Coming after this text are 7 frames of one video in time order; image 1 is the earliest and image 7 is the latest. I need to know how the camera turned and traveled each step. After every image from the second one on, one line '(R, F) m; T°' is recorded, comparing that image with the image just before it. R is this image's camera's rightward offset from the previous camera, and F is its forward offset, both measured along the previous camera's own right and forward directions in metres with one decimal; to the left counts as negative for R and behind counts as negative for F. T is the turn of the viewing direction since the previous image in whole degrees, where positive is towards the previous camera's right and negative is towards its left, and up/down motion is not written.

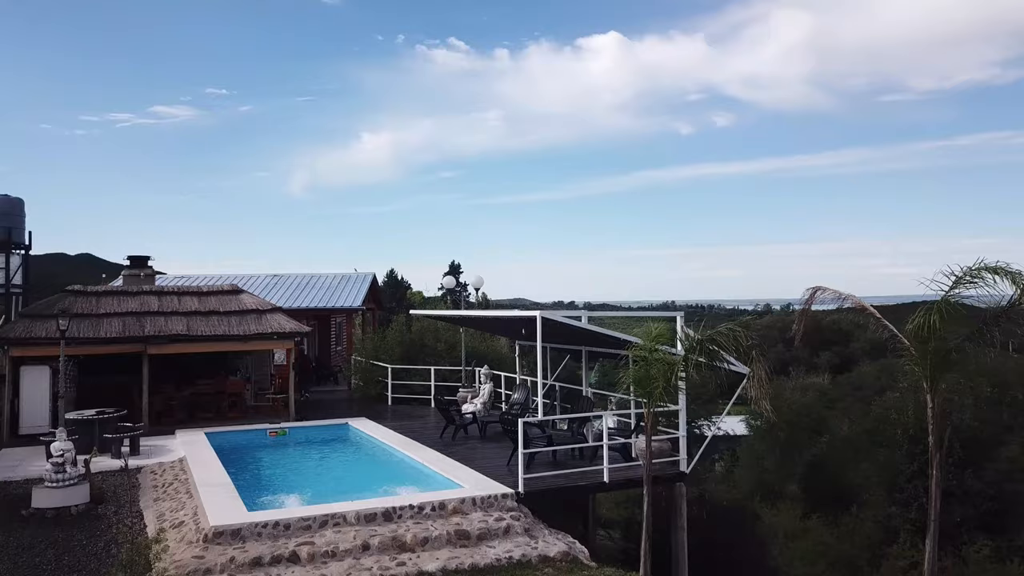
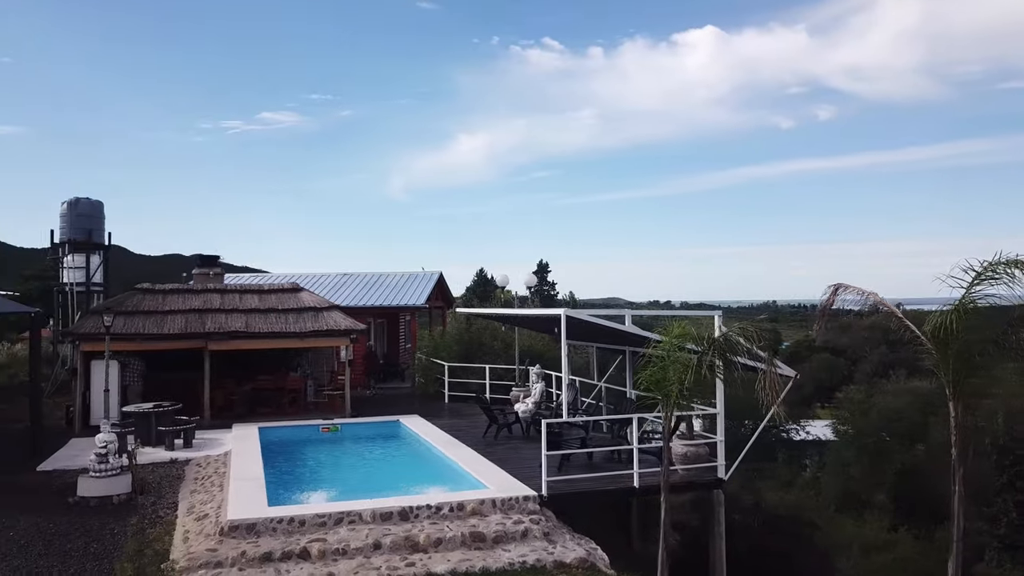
(+0.8, +0.3) m; -7°
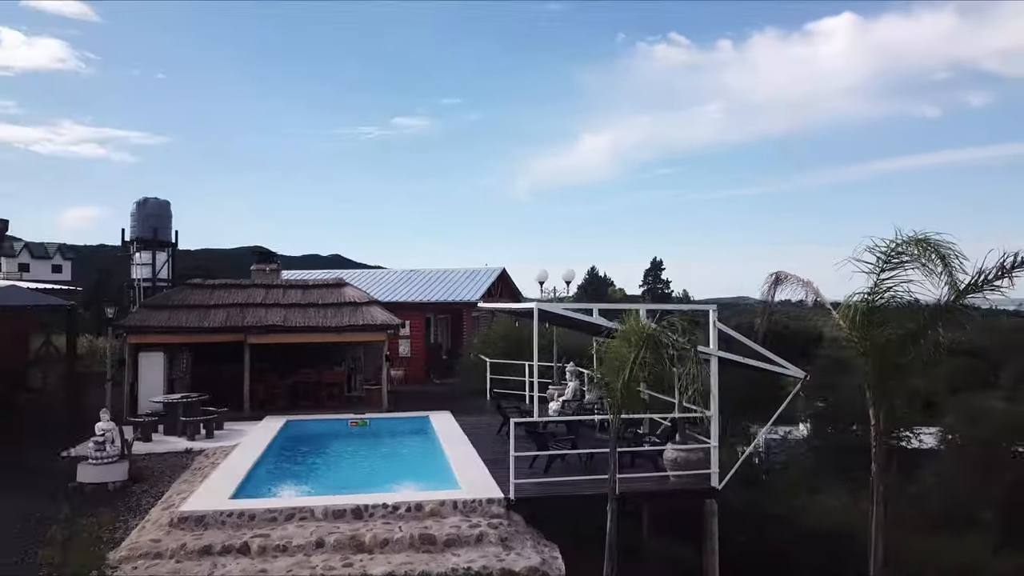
(+1.8, +0.6) m; -9°
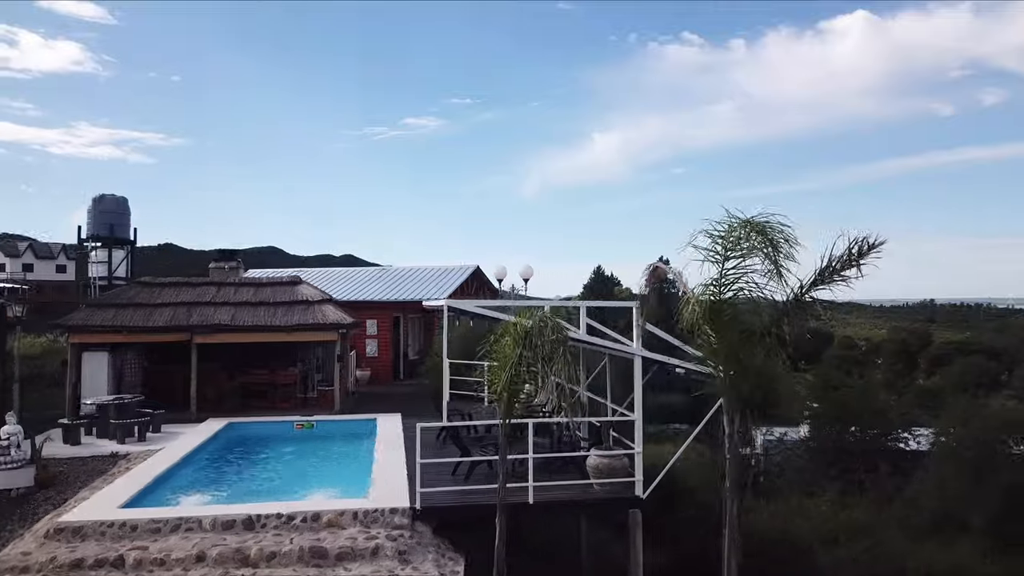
(+1.3, +0.4) m; -1°
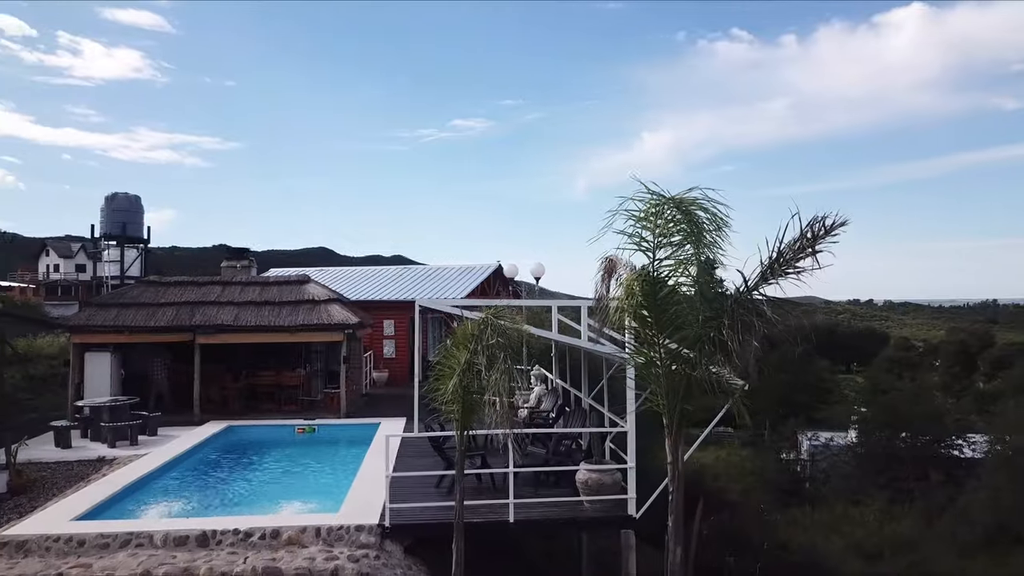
(+0.7, +0.8) m; -4°
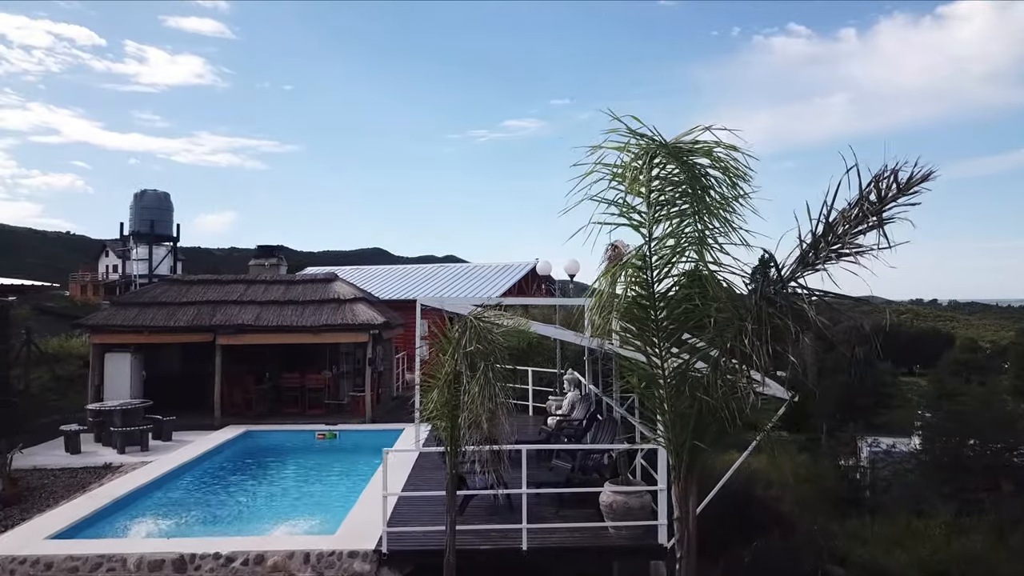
(+0.4, +1.0) m; -4°
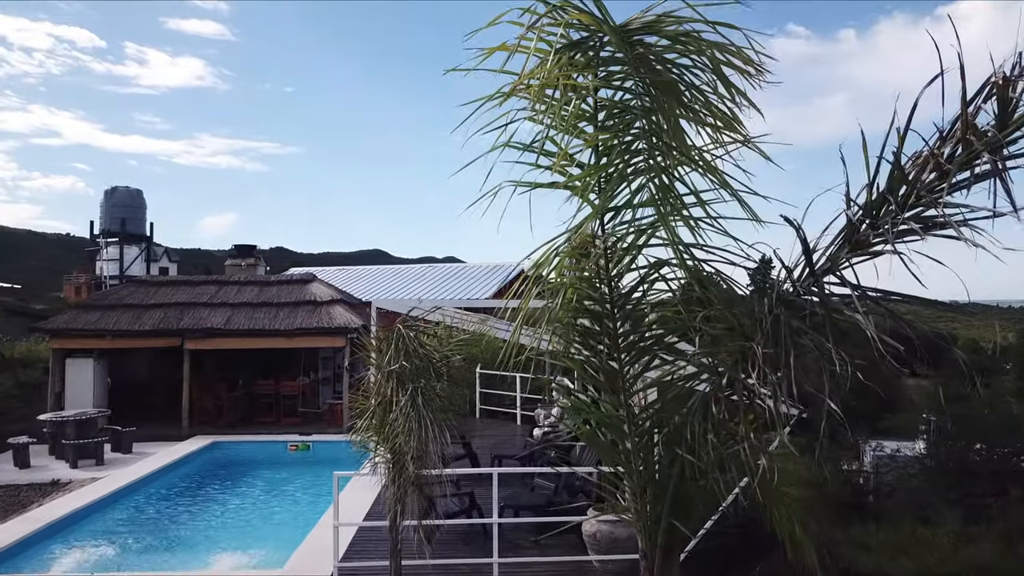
(+0.3, +0.9) m; 0°
